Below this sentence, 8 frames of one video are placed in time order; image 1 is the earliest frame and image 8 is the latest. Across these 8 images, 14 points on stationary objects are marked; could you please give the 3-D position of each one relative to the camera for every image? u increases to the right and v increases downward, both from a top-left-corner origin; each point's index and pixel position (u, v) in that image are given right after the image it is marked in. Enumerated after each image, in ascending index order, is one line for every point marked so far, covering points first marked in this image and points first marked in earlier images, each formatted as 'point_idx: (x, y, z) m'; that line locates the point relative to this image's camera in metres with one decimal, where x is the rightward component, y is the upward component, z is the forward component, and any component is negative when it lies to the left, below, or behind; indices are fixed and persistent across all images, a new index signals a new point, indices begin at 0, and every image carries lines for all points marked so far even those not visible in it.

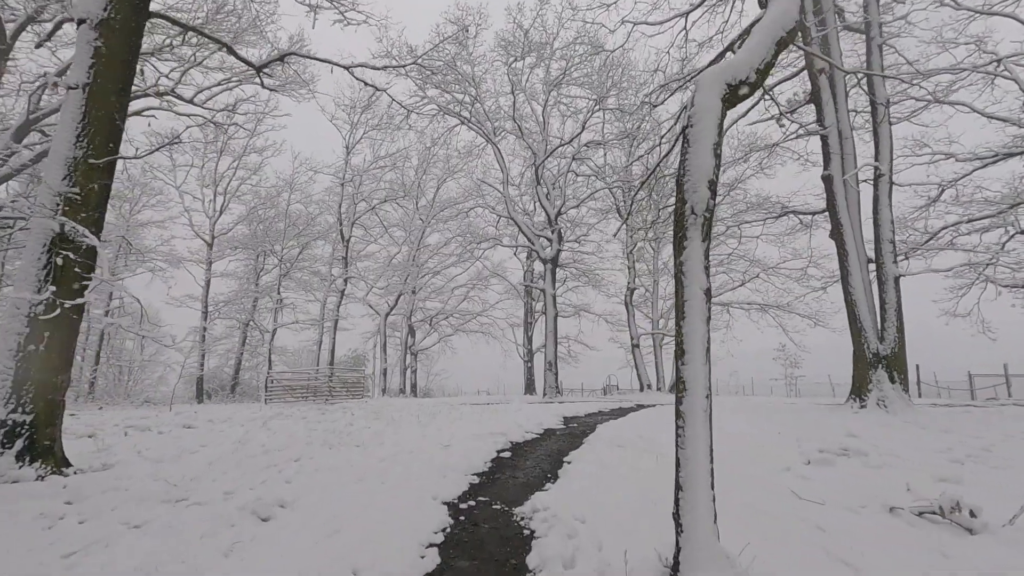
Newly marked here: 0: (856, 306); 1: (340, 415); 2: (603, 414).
0: (+6.0, -0.3, +9.2) m
1: (-2.8, -2.1, +8.7) m
2: (+1.7, -2.4, +9.9) m
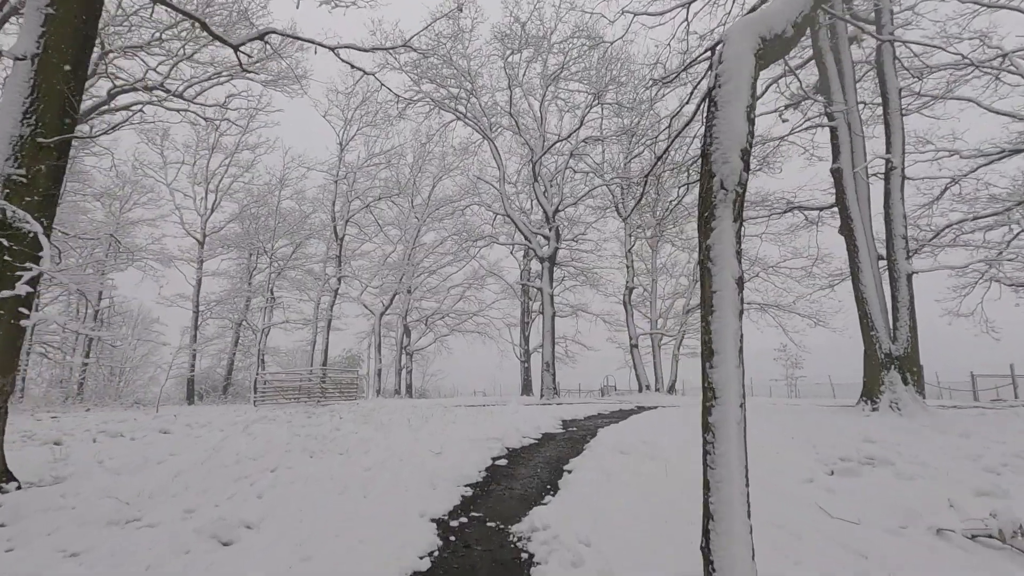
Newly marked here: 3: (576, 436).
0: (+5.9, -0.2, +8.9) m
1: (-2.8, -2.0, +8.2) m
2: (+1.6, -2.3, +9.5) m
3: (+0.9, -2.1, +7.4) m
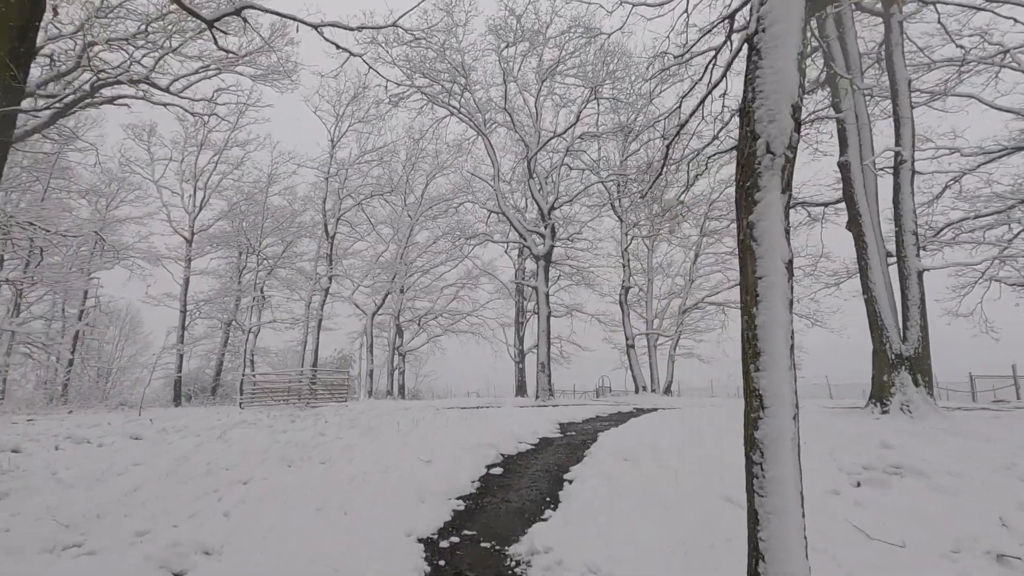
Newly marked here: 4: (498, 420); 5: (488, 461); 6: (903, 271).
0: (+5.8, -0.2, +8.5) m
1: (-2.9, -2.0, +7.8) m
2: (+1.5, -2.3, +9.1) m
3: (+0.8, -2.0, +7.0) m
4: (-0.2, -2.1, +8.4) m
5: (-0.3, -1.8, +5.7) m
6: (+6.3, +0.3, +8.6) m
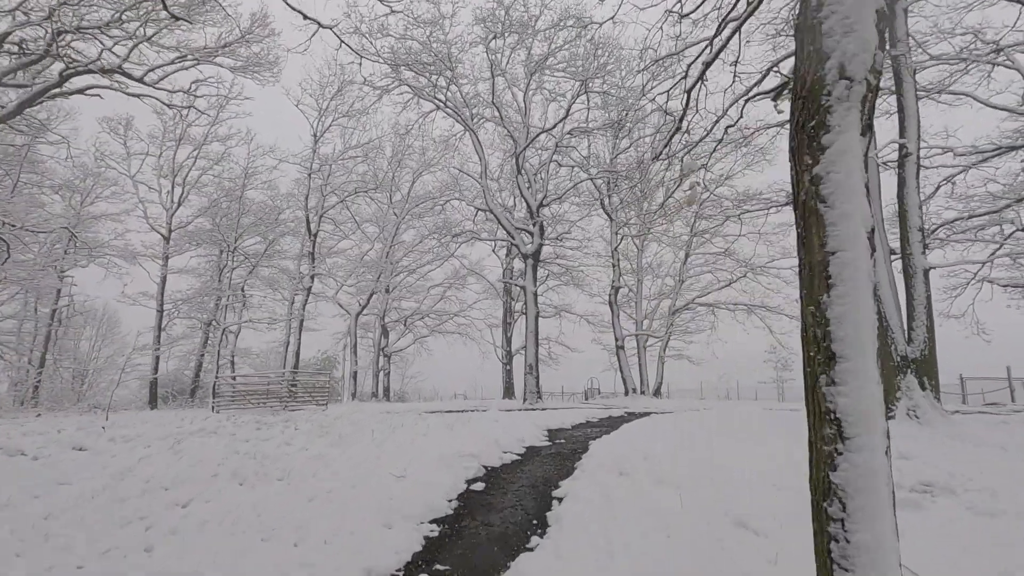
0: (+5.6, -0.2, +8.1) m
1: (-3.1, -1.9, +7.2) m
2: (+1.3, -2.3, +8.6) m
3: (+0.6, -2.0, +6.5) m
4: (-0.4, -2.0, +7.9) m
5: (-0.4, -1.8, +5.1) m
6: (+6.1, +0.3, +8.2) m
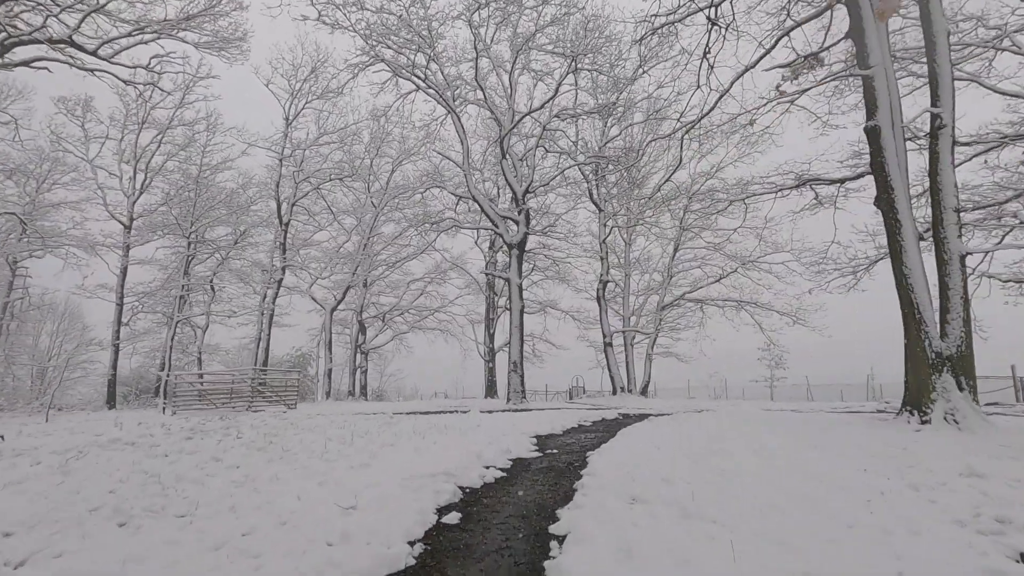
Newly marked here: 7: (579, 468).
0: (+5.4, 0.0, +7.2) m
1: (-3.3, -1.7, +6.0) m
2: (+1.1, -2.1, +7.6) m
3: (+0.5, -1.8, +5.4) m
4: (-0.6, -1.8, +6.7) m
5: (-0.5, -1.6, +4.0) m
6: (+5.9, +0.4, +7.3) m
7: (+0.7, -1.8, +5.2) m
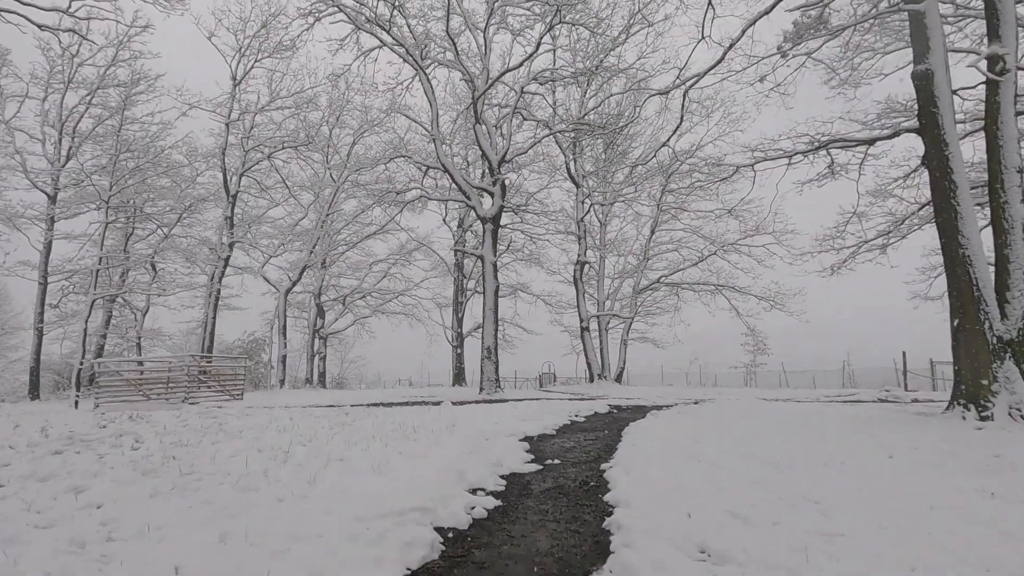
0: (+5.3, +0.3, +6.1) m
1: (-3.4, -1.4, +4.4) m
2: (+0.9, -1.7, +6.3) m
3: (+0.4, -1.5, +4.1) m
4: (-0.8, -1.5, +5.3) m
5: (-0.5, -1.3, +2.6) m
6: (+5.7, +0.8, +6.2) m
7: (+0.6, -1.5, +3.8) m
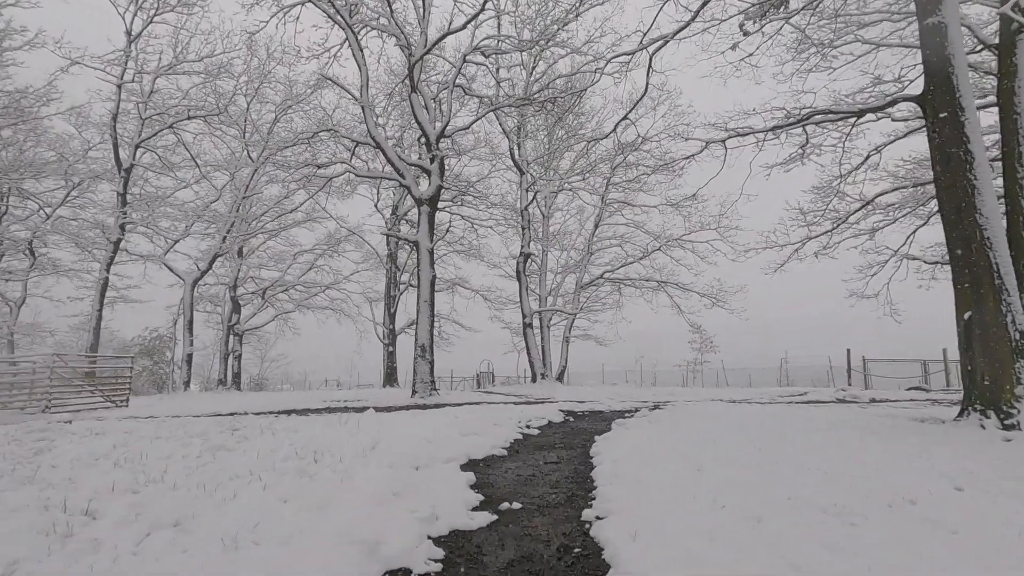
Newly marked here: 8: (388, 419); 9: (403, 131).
0: (+4.7, +0.4, +5.3) m
1: (-3.7, -1.1, +2.6) m
2: (+0.3, -1.5, +4.9) m
3: (+0.1, -1.3, +2.7) m
4: (-1.2, -1.3, +3.8) m
5: (-0.6, -1.2, +1.1) m
6: (+5.1, +0.9, +5.4) m
7: (+0.4, -1.3, +2.5) m
8: (-1.7, -1.8, +7.4) m
9: (-3.5, +5.0, +17.0) m
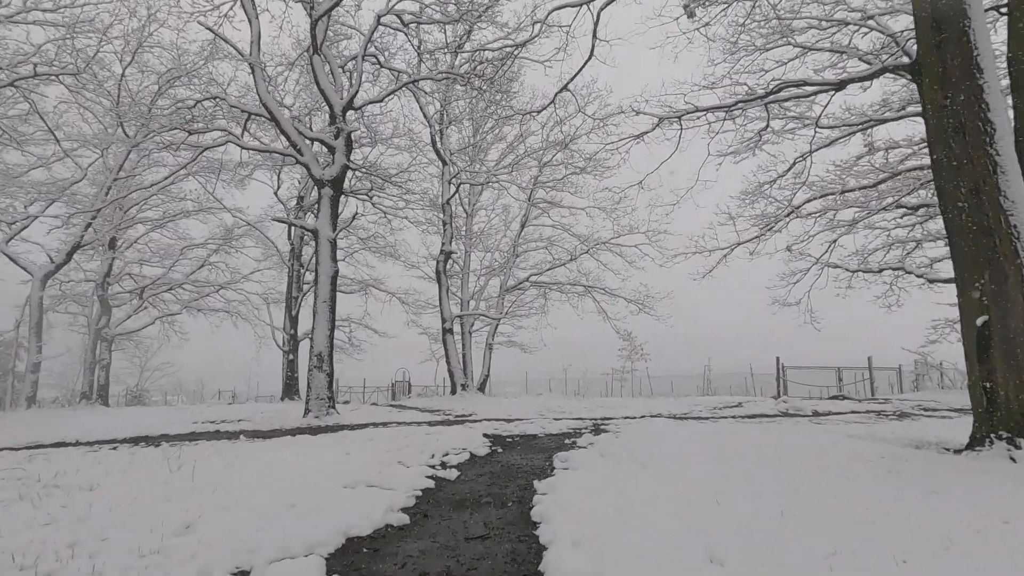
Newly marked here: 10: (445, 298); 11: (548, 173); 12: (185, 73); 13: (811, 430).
0: (+4.0, +0.4, +4.3) m
1: (-3.9, -1.0, +0.4) m
2: (-0.3, -1.5, +3.3) m
3: (-0.1, -1.2, +1.1) m
4: (-1.6, -1.2, +2.0) m
5: (-0.6, -1.0, -0.6) m
6: (+4.5, +0.9, +4.6) m
7: (+0.1, -1.2, +0.9) m
8: (-2.6, -1.7, +5.5) m
9: (-5.7, +5.0, +14.8) m
10: (-2.4, -0.4, +19.2) m
11: (+1.4, +4.2, +19.7) m
12: (-11.6, +7.8, +18.9) m
13: (+4.7, -2.3, +8.4) m
